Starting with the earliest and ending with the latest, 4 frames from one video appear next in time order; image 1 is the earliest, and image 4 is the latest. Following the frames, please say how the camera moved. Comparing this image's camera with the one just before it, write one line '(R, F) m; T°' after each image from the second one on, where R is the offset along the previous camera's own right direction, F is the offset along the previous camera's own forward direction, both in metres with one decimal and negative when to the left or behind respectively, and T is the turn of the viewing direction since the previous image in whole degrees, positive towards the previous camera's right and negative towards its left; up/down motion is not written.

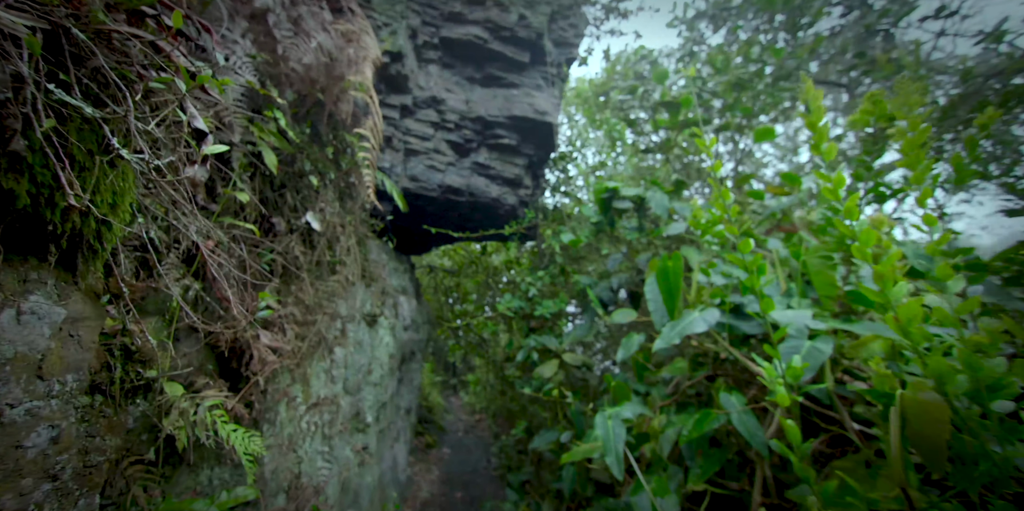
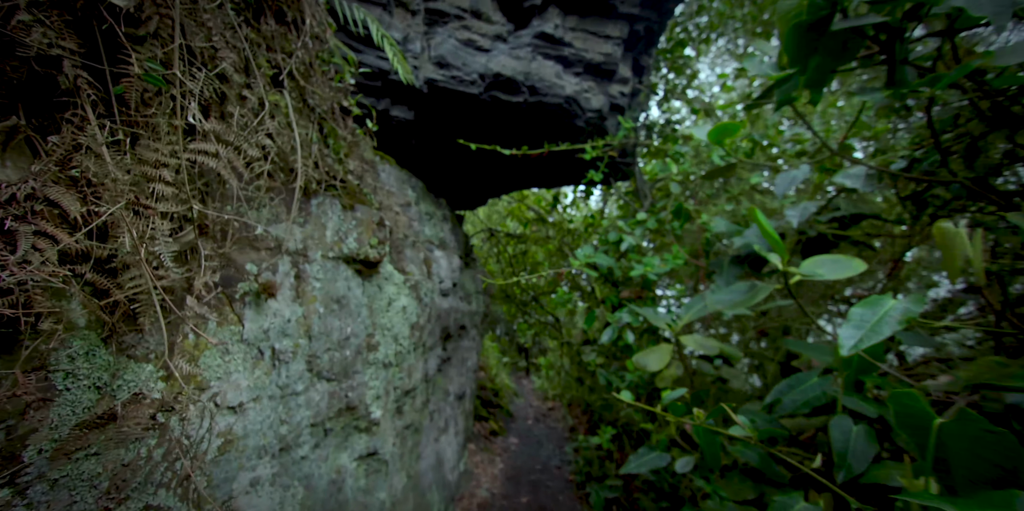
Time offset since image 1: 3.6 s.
(0.0, +1.2) m; -8°
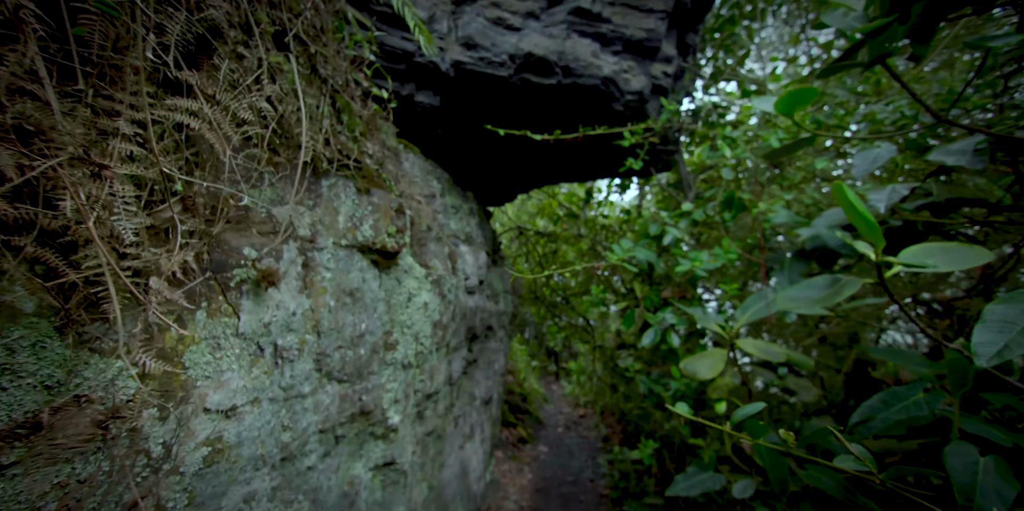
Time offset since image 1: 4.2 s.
(0.0, +0.2) m; -3°
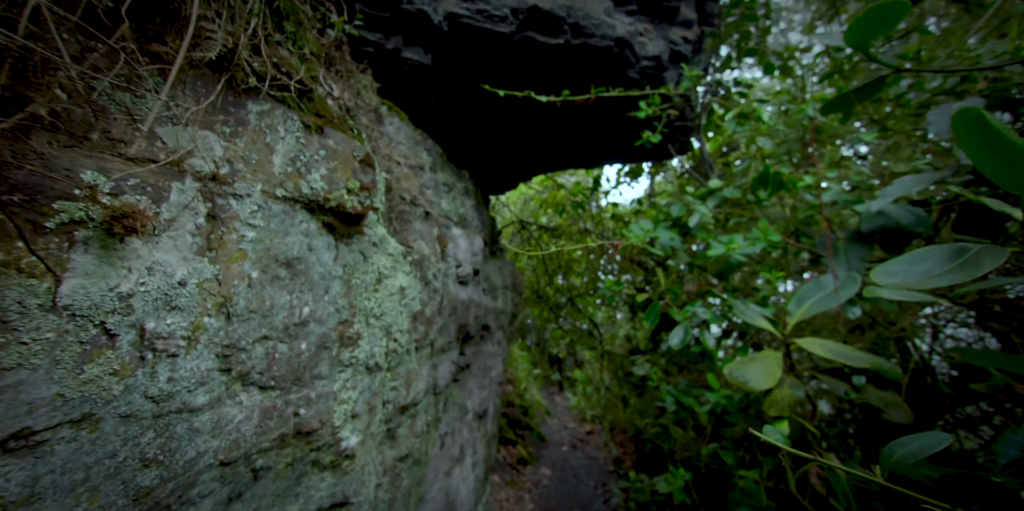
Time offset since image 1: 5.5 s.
(0.0, +0.5) m; 0°
